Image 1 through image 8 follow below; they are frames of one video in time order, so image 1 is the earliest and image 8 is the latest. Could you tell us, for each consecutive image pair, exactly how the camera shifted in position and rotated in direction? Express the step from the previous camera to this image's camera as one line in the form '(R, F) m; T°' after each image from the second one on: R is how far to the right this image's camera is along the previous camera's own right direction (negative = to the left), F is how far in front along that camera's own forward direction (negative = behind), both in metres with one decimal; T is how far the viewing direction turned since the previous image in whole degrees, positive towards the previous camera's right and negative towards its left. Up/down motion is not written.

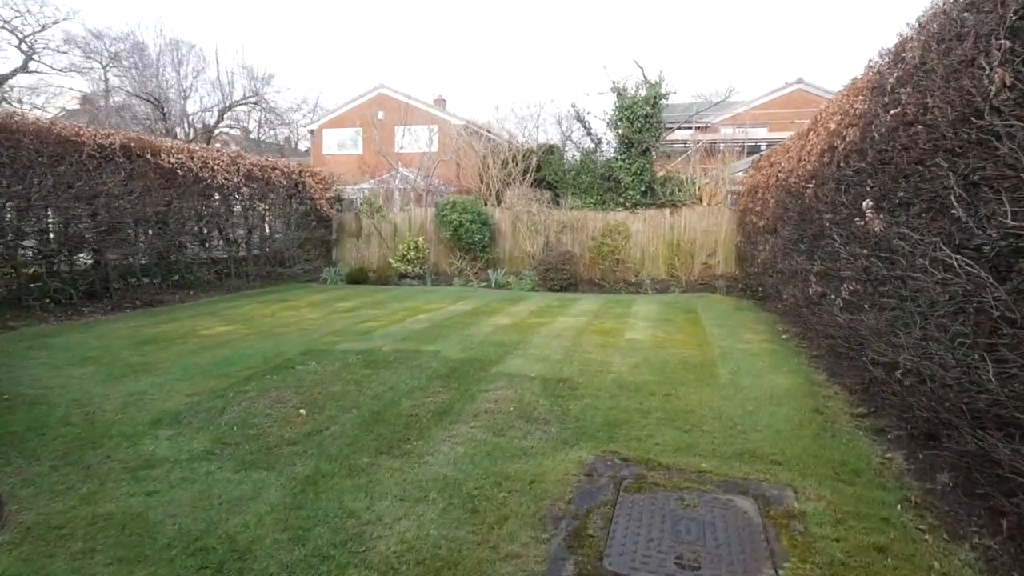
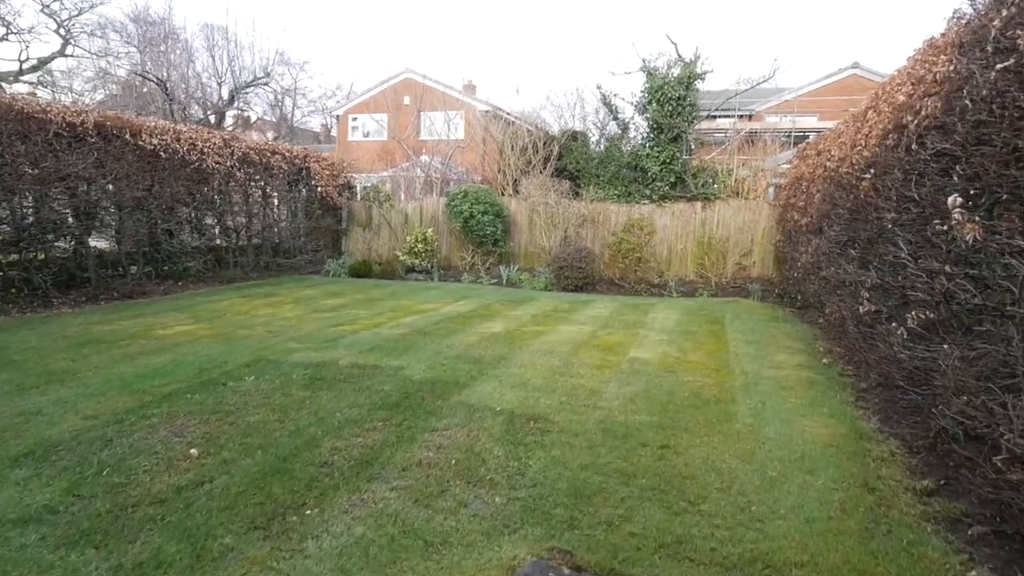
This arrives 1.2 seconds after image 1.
(+0.5, +0.9) m; -4°
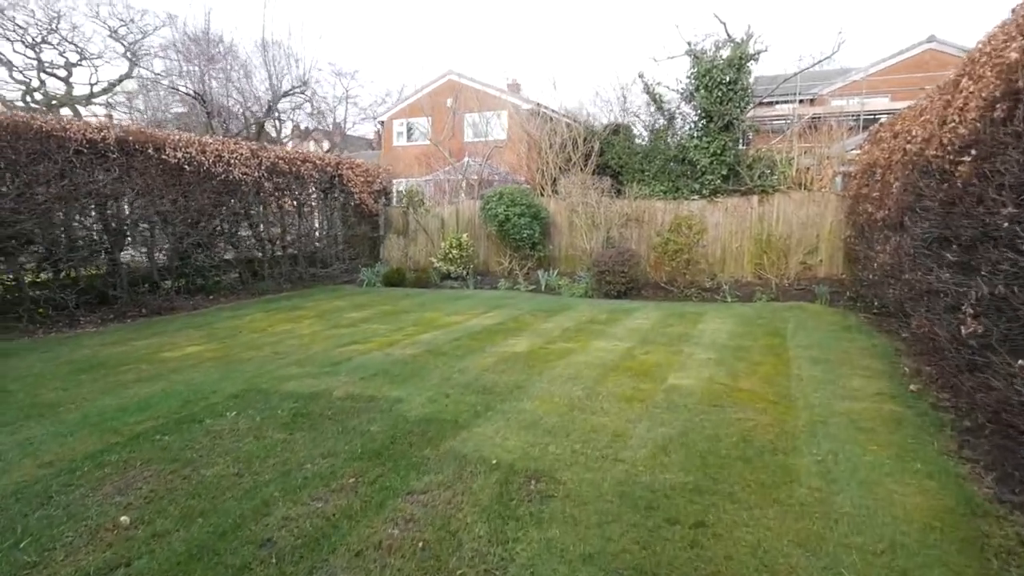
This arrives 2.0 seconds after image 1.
(+0.3, +0.7) m; -6°
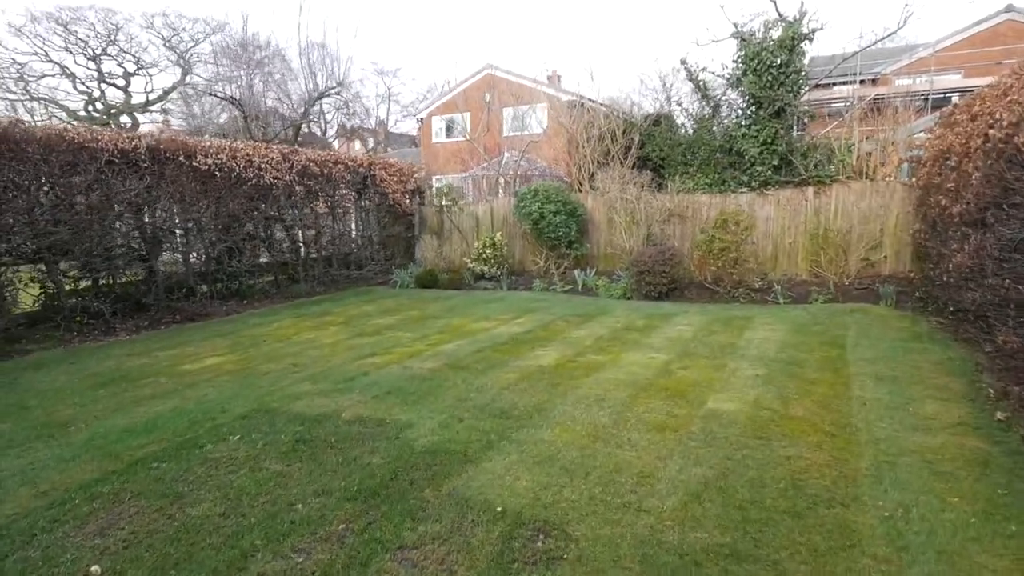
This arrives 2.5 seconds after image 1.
(+0.2, +0.4) m; -5°
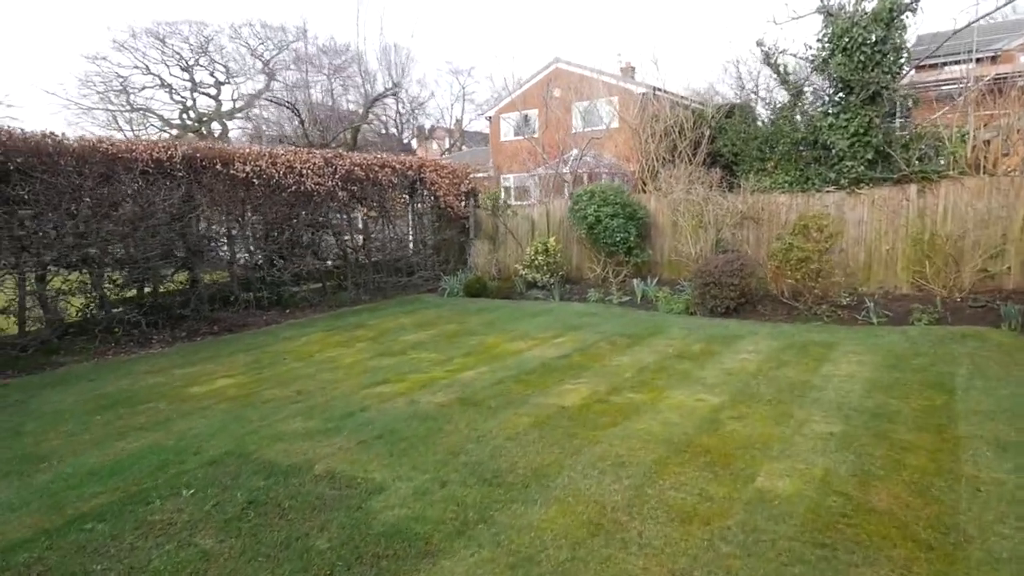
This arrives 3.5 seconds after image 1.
(+0.5, +0.8) m; -8°
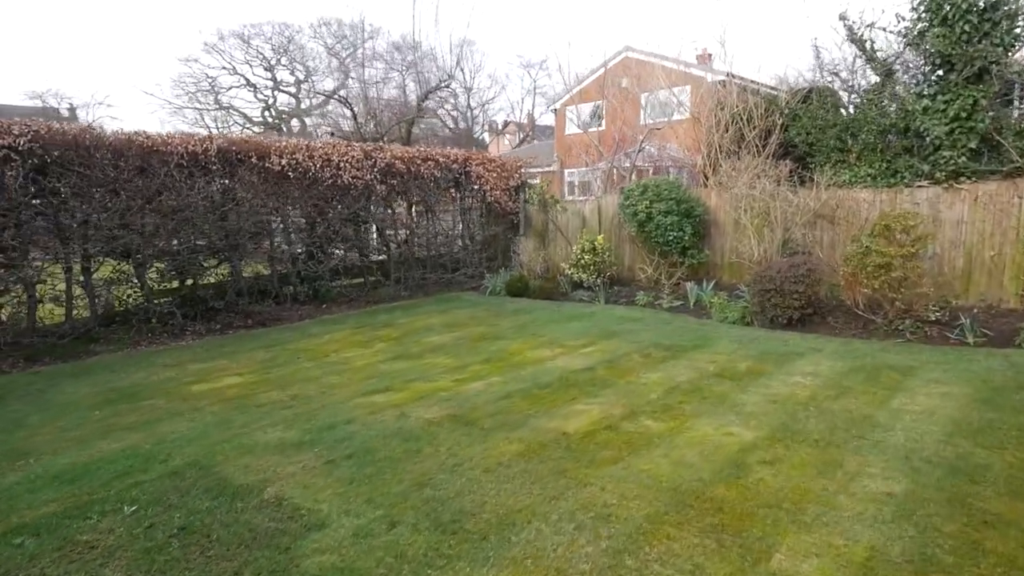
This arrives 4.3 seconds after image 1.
(+0.5, +0.6) m; -8°
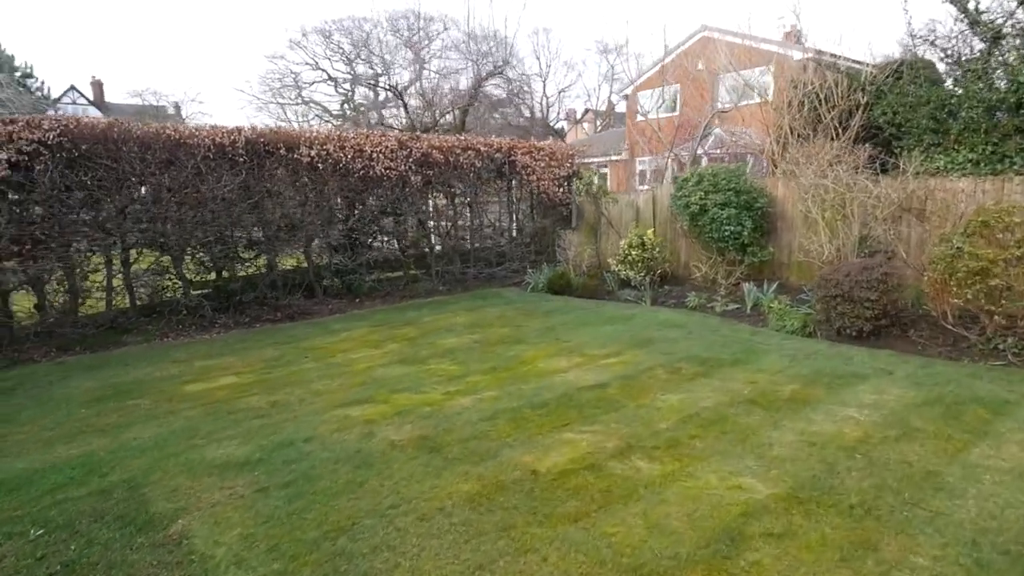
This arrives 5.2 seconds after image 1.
(+0.7, +0.6) m; -8°
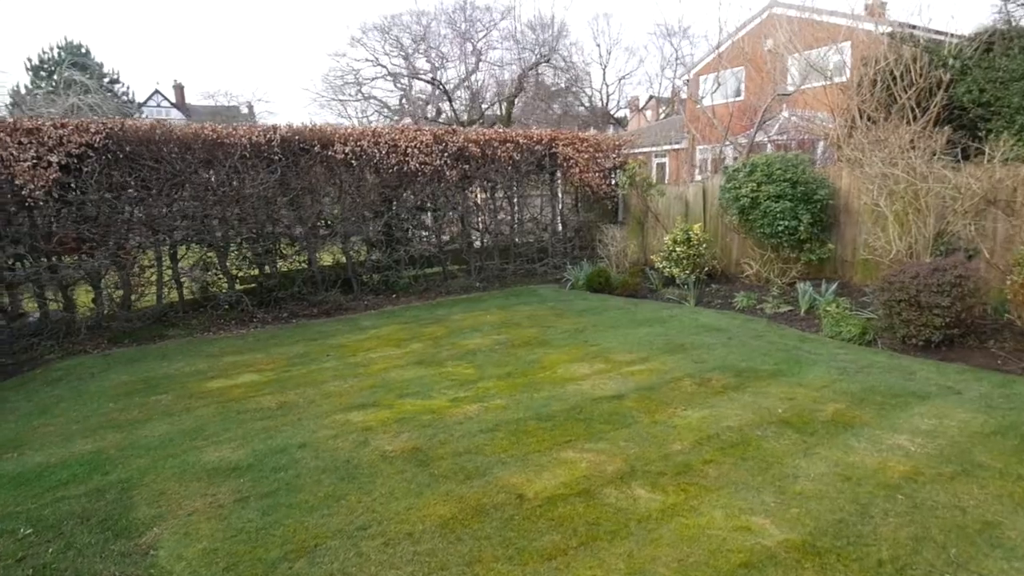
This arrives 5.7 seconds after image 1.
(+0.4, +0.3) m; -6°
